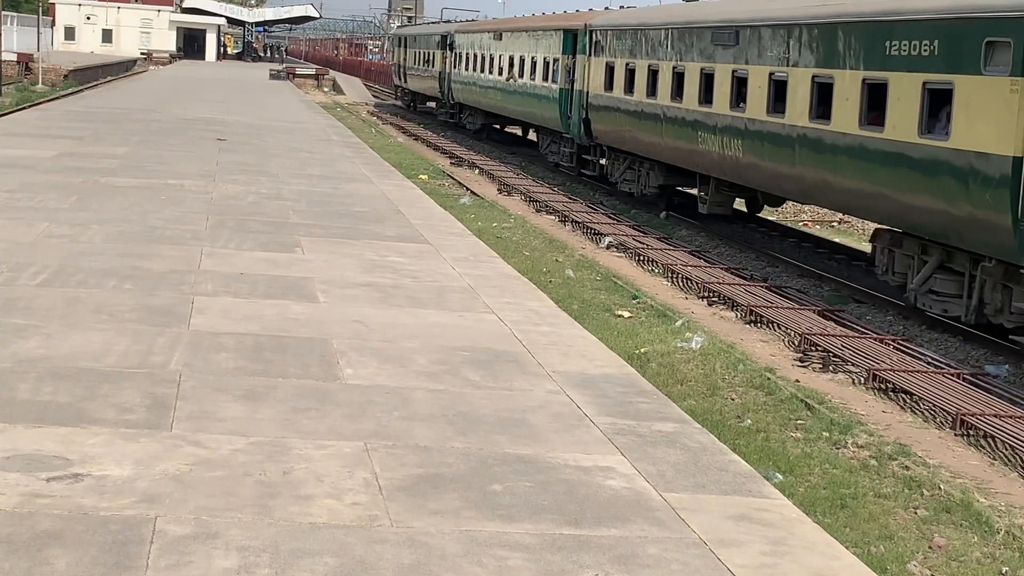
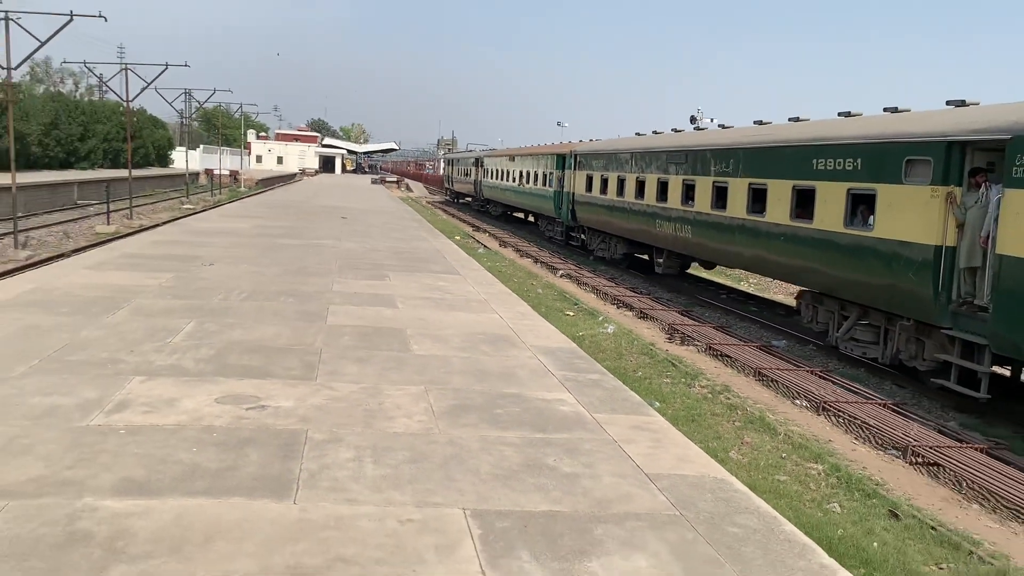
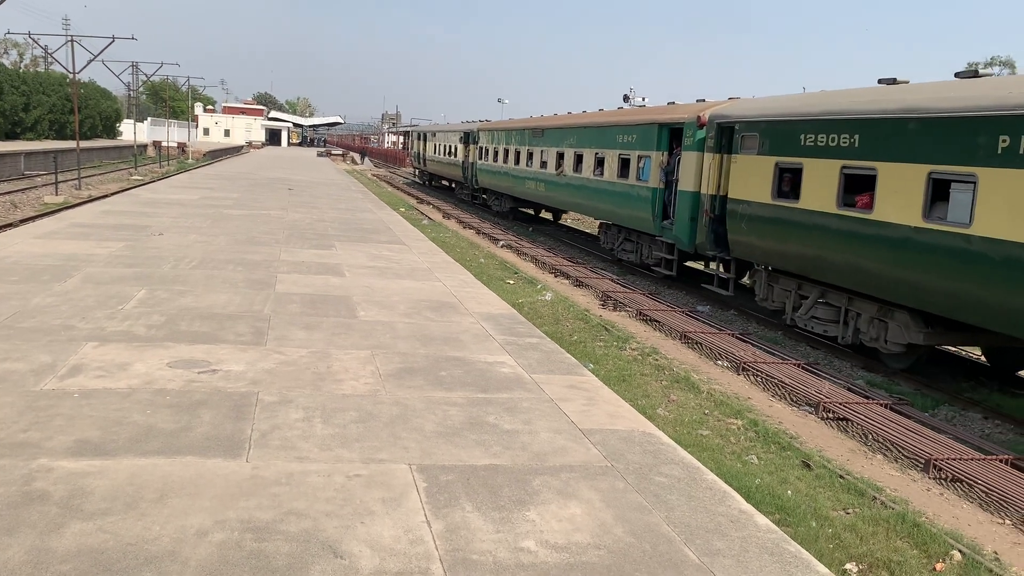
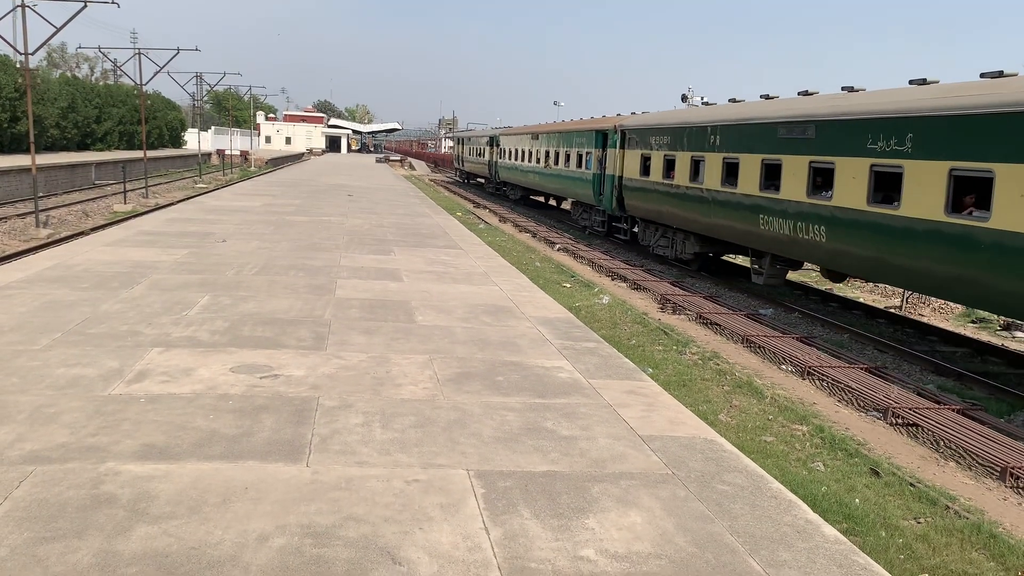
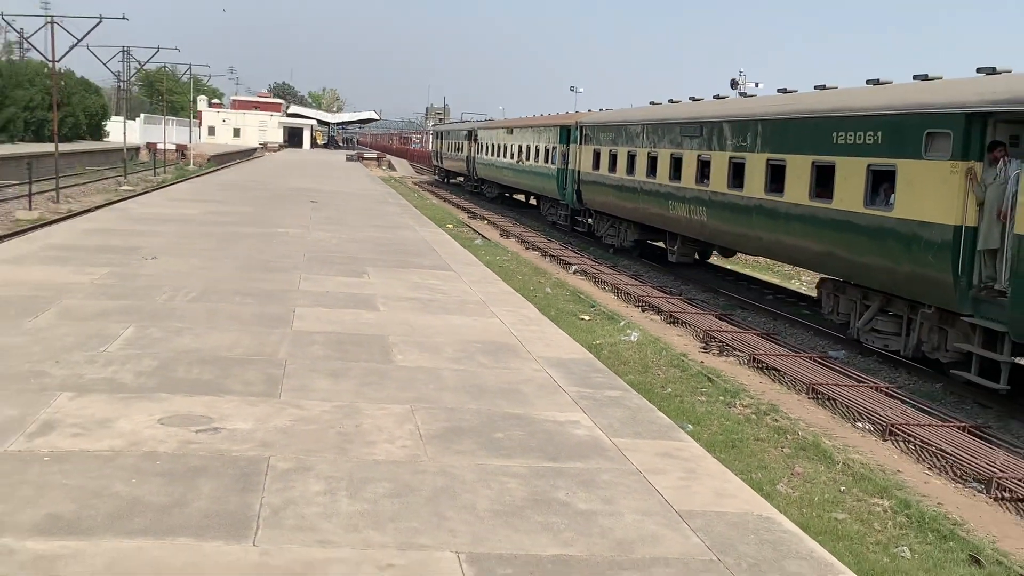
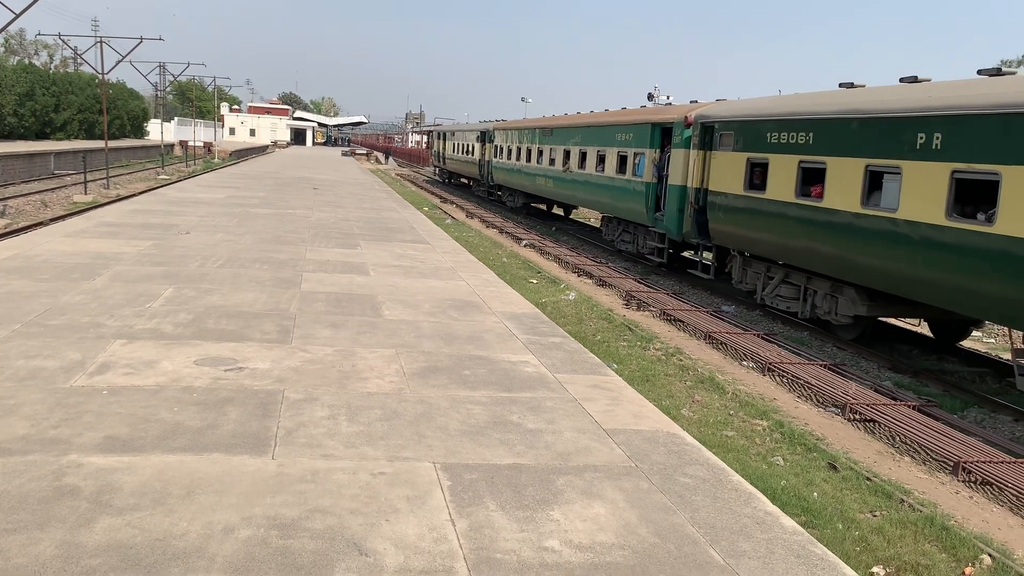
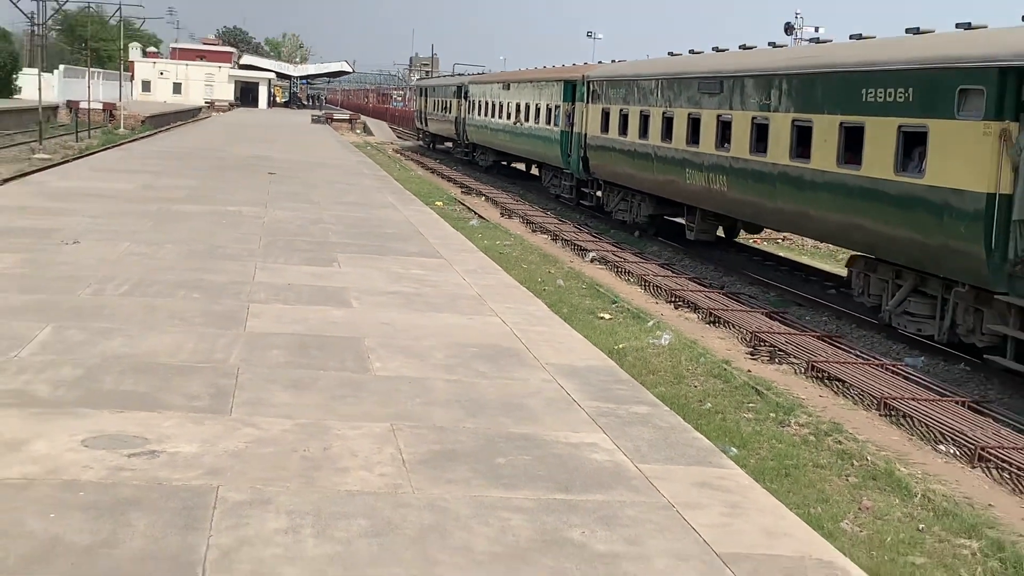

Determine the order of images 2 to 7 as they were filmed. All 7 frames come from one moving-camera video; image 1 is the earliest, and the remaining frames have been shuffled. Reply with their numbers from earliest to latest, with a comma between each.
7, 5, 2, 4, 6, 3
